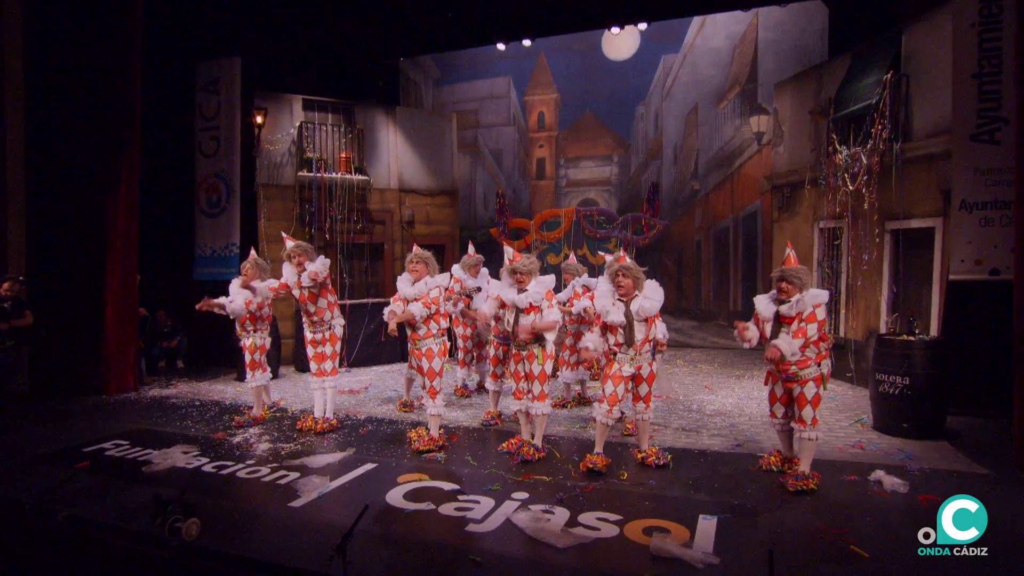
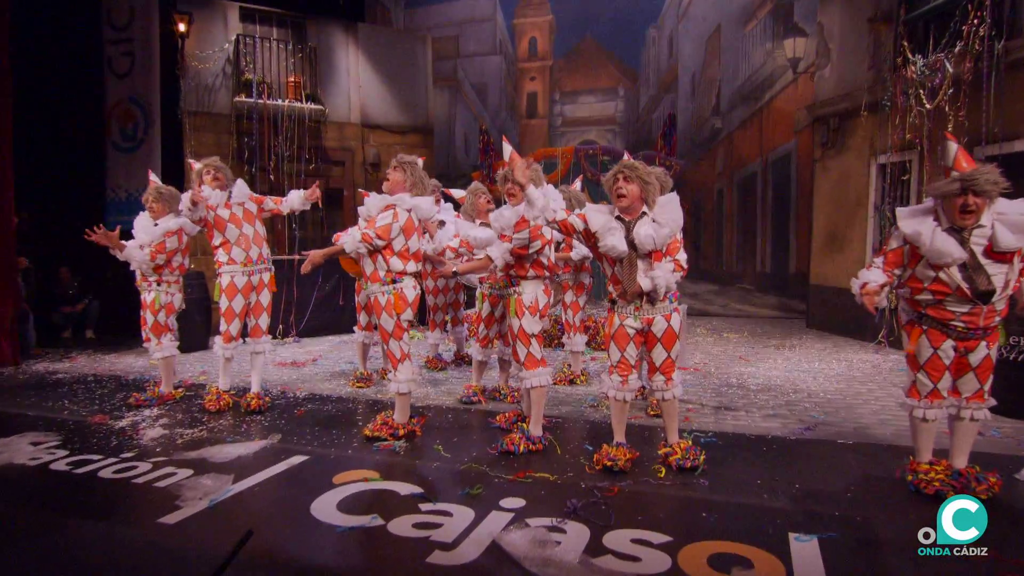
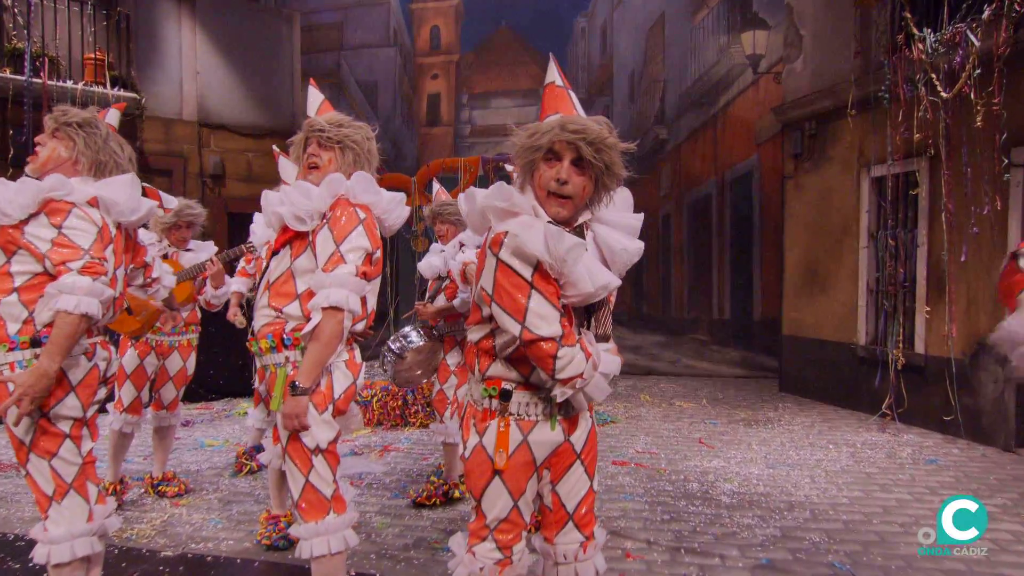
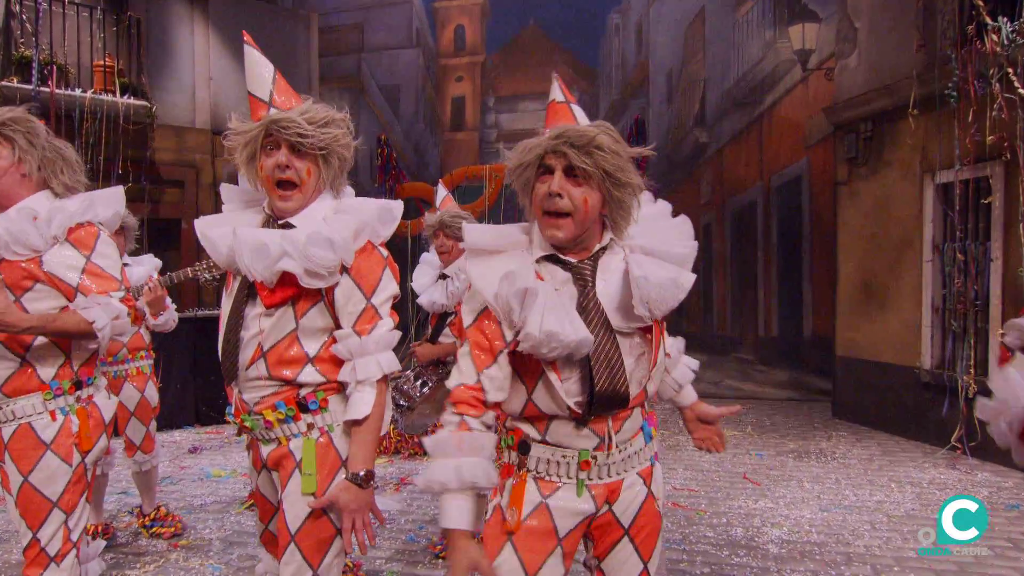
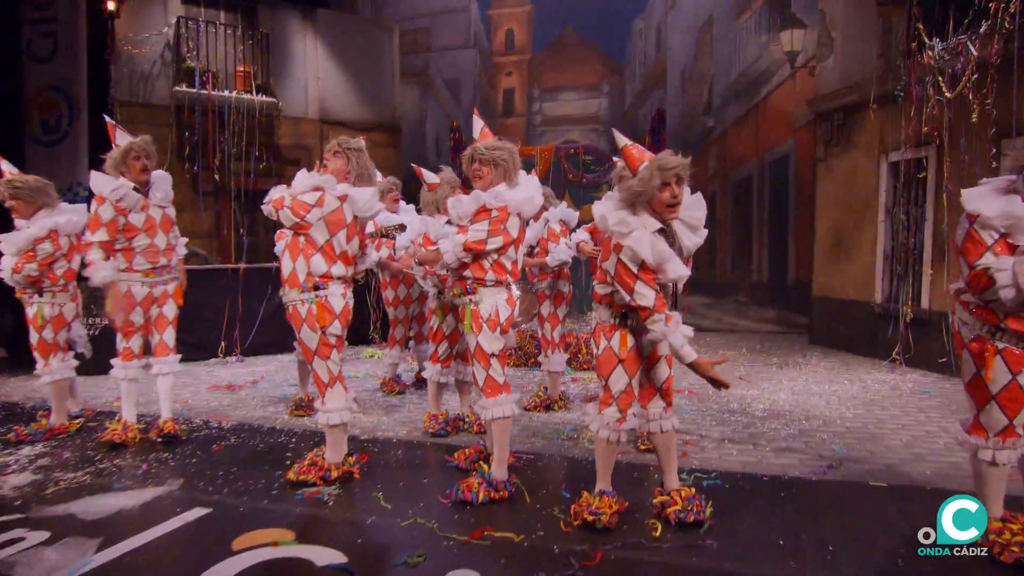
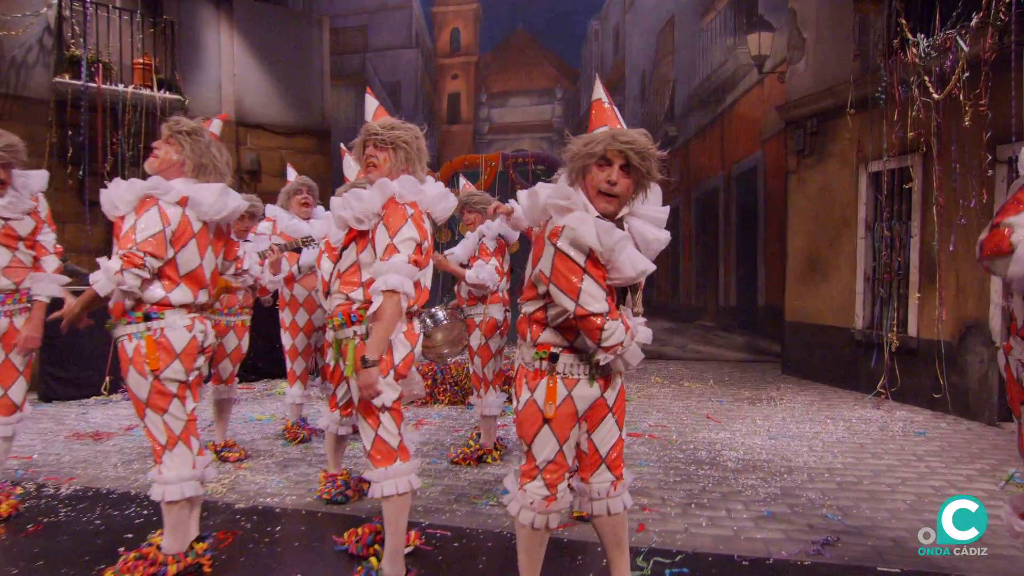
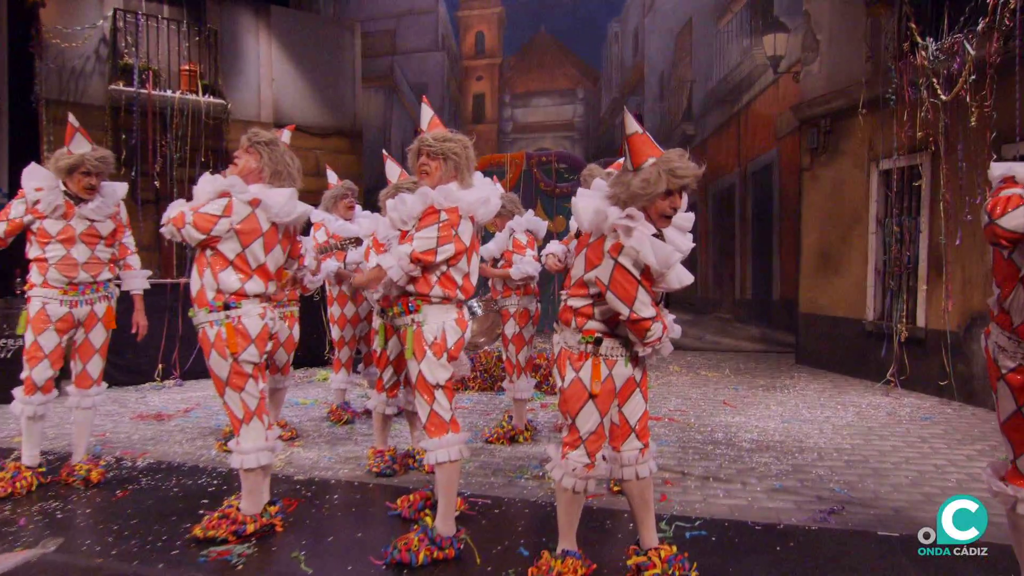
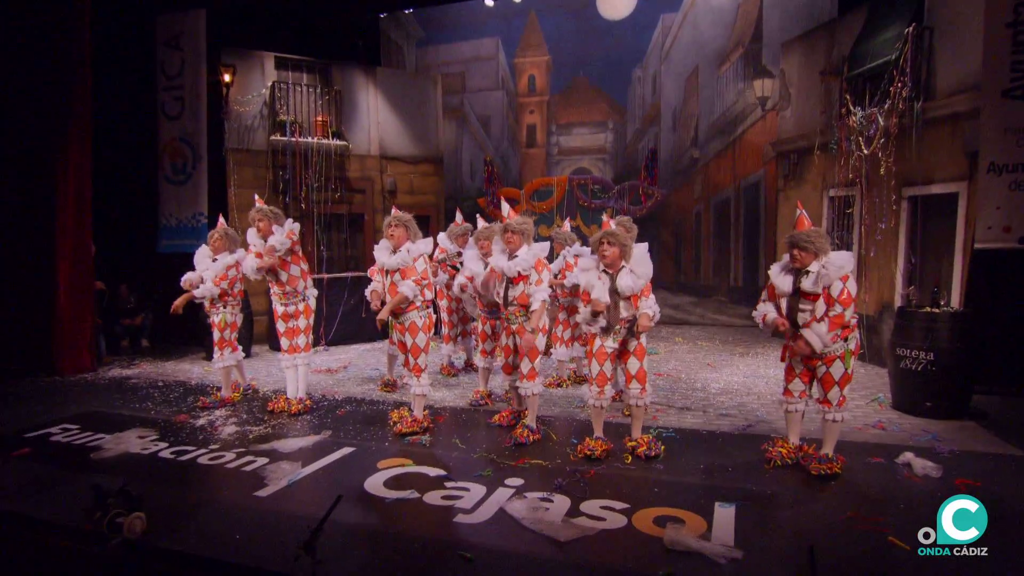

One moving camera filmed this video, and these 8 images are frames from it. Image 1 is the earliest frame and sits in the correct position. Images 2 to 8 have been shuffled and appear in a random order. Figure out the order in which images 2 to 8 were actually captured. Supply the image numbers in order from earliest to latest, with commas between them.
8, 2, 5, 7, 6, 3, 4
